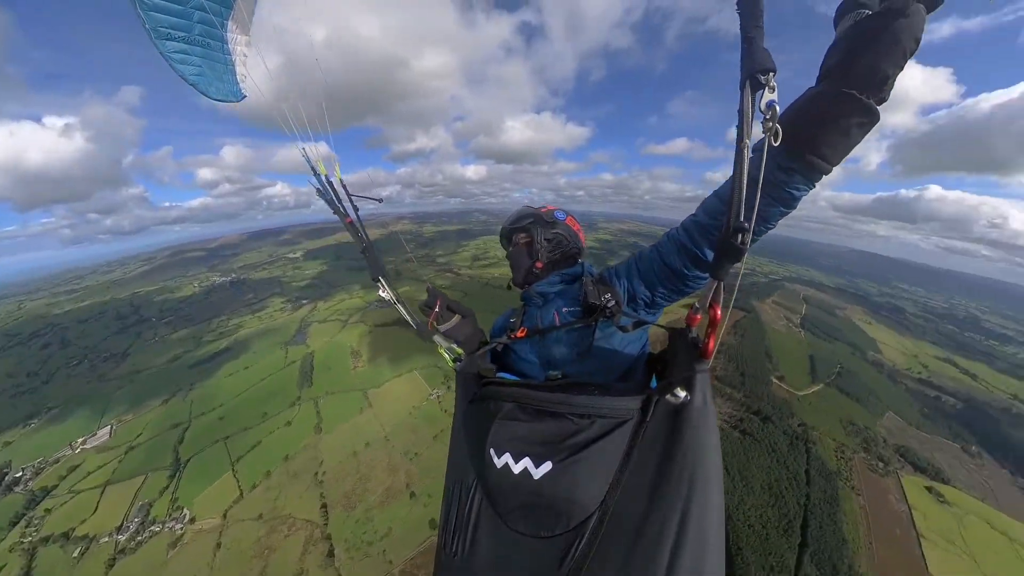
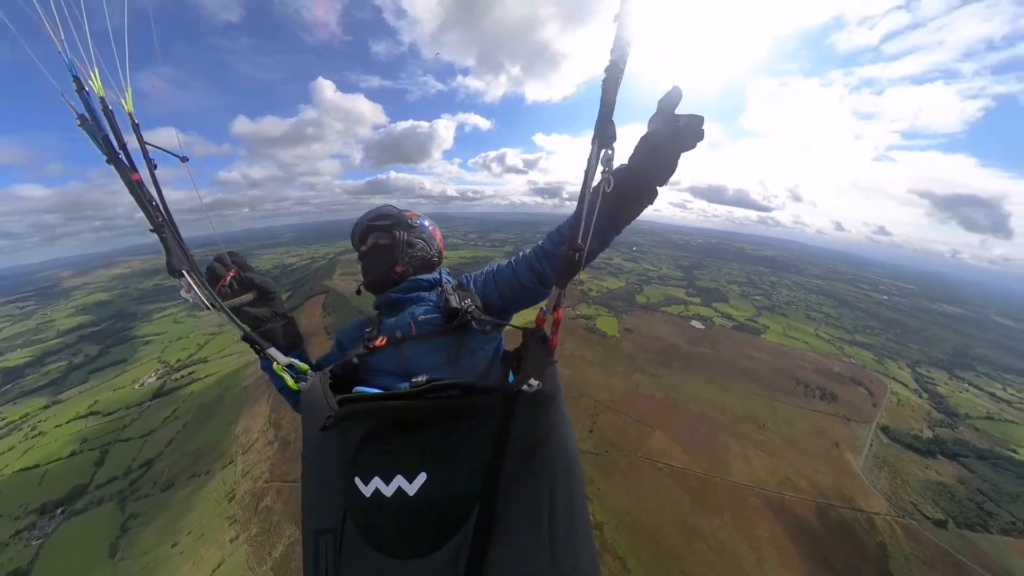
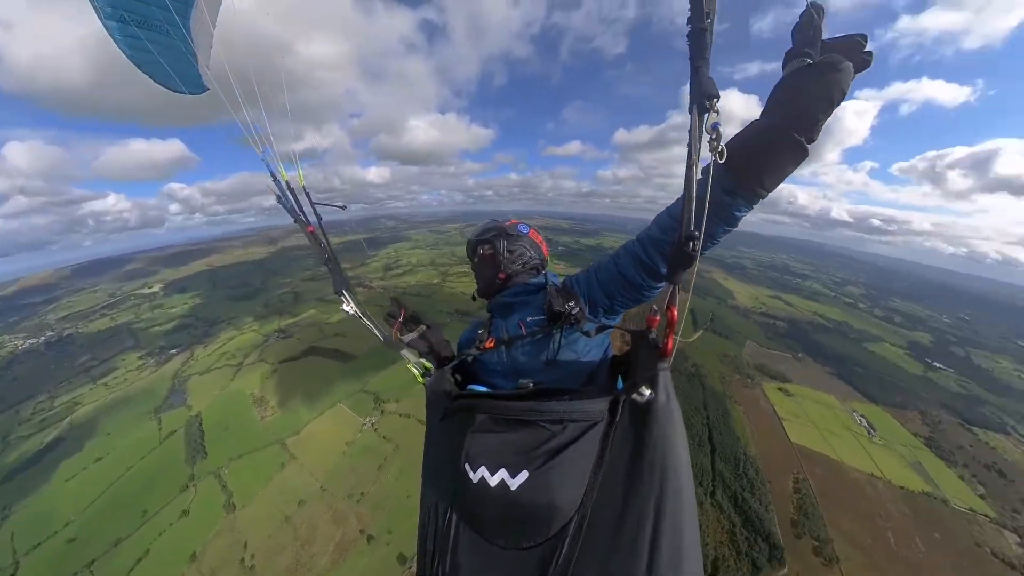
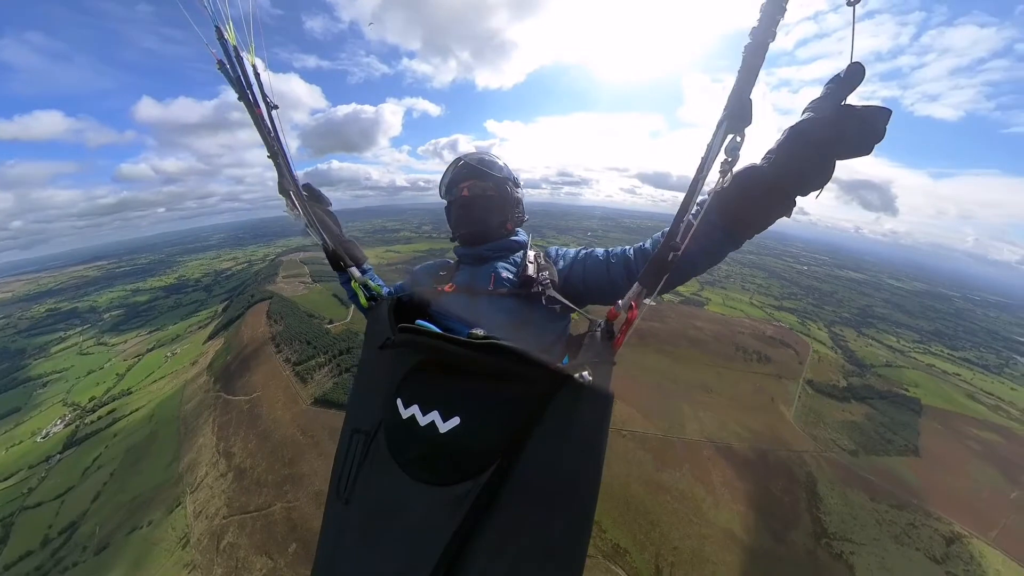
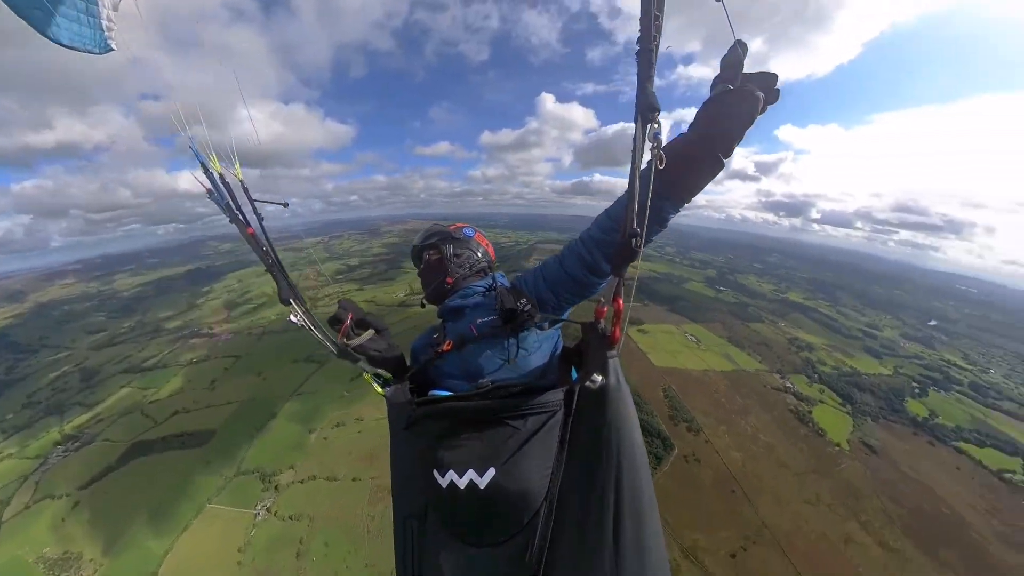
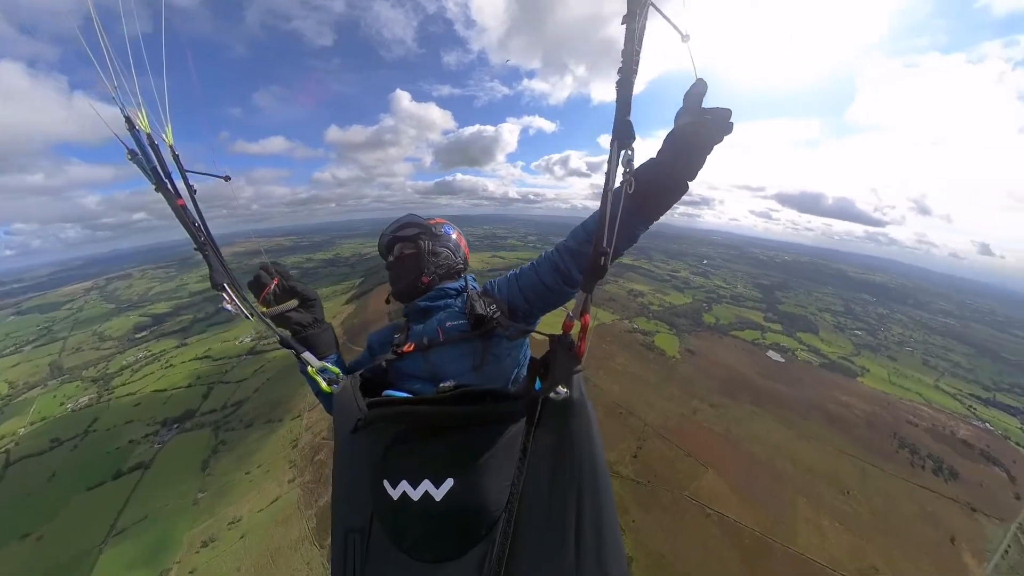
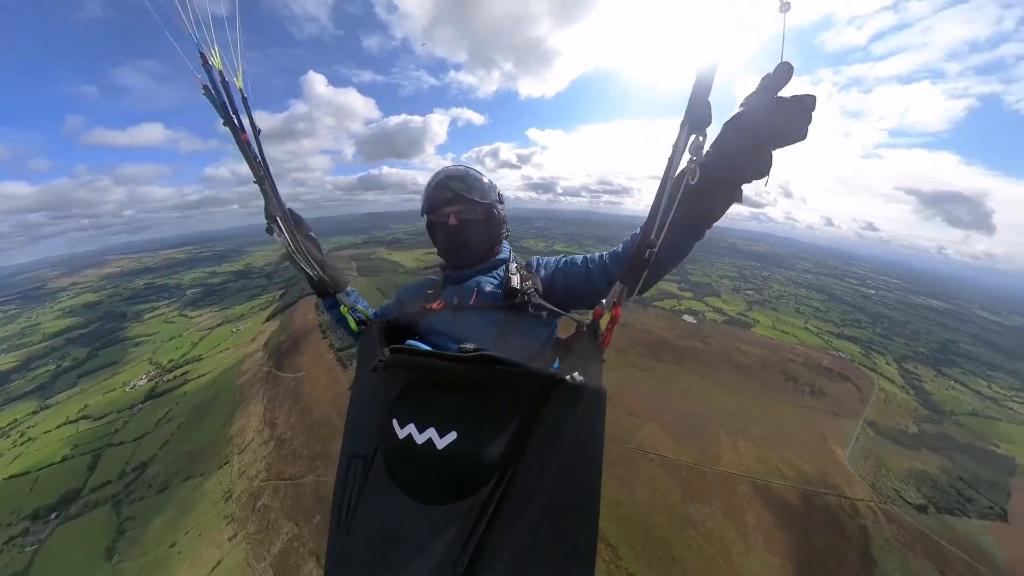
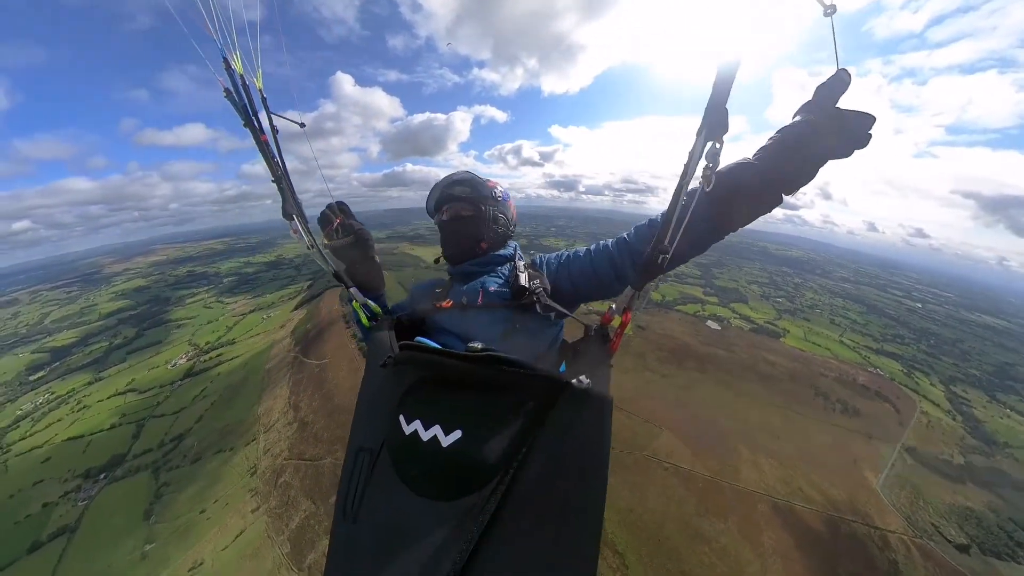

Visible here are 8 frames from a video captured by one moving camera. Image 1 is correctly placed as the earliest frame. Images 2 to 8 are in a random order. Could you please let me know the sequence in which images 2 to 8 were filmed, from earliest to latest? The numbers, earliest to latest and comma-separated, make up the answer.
3, 5, 6, 2, 8, 7, 4
